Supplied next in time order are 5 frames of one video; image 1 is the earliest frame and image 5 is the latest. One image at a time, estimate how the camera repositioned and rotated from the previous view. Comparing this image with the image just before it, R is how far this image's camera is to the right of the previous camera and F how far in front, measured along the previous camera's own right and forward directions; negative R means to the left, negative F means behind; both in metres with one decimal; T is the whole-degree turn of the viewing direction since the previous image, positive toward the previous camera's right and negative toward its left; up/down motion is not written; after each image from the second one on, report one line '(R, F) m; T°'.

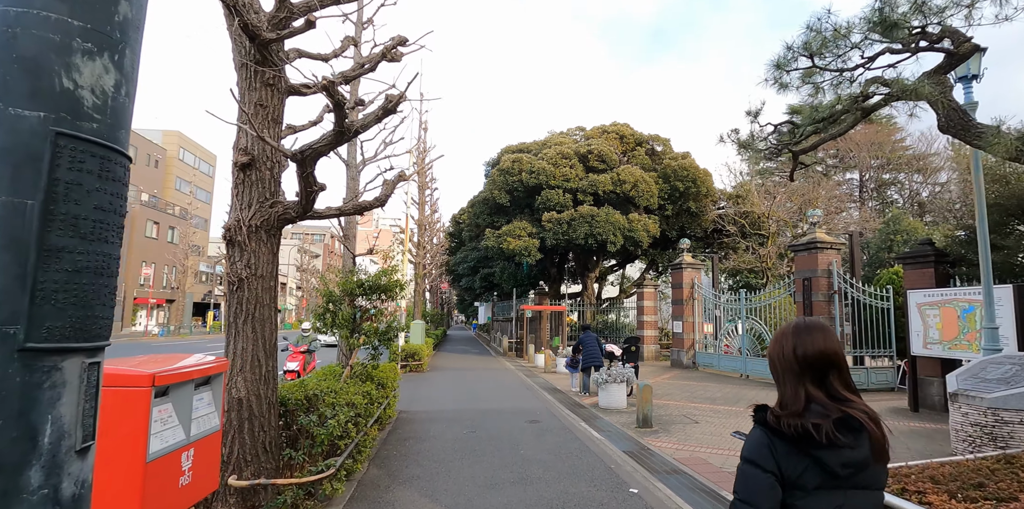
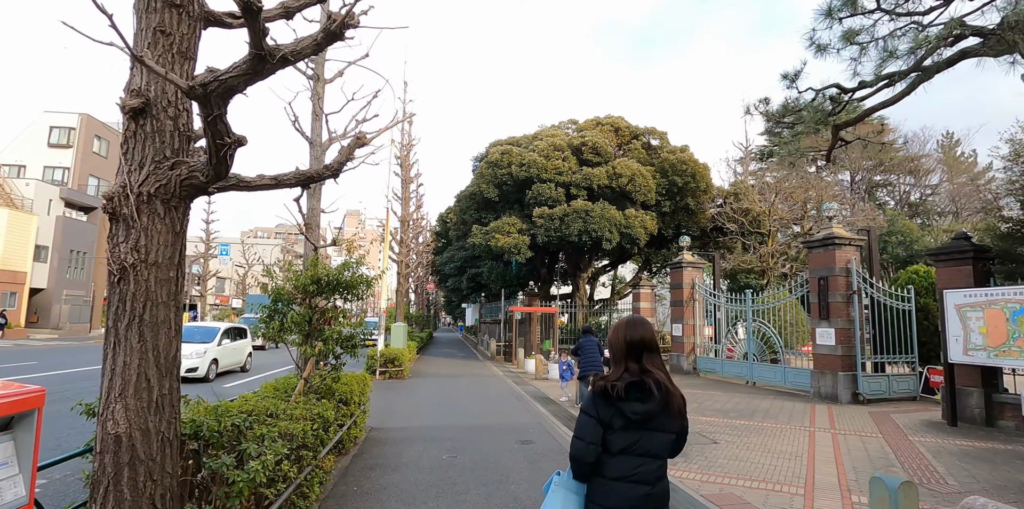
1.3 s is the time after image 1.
(0.0, +1.2) m; +1°
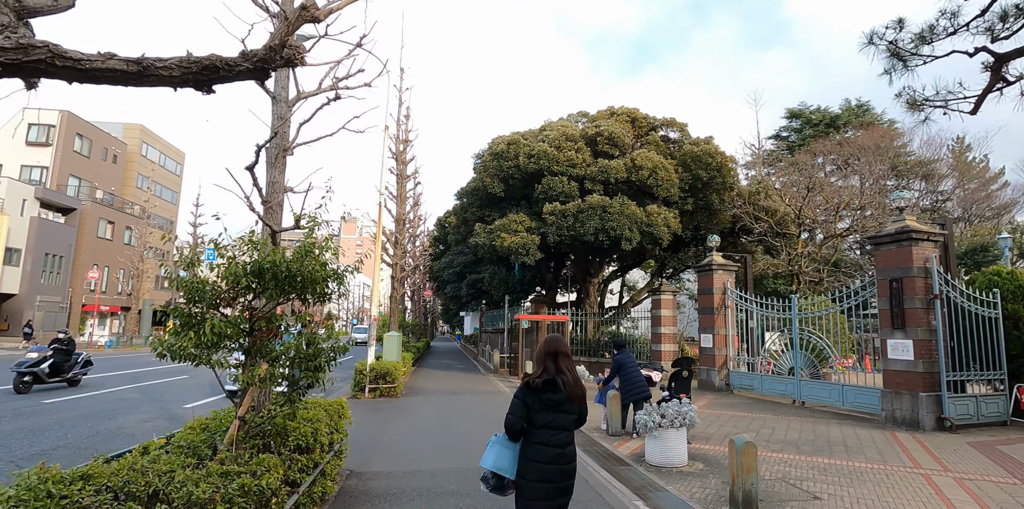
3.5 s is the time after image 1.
(-0.3, +1.9) m; 0°
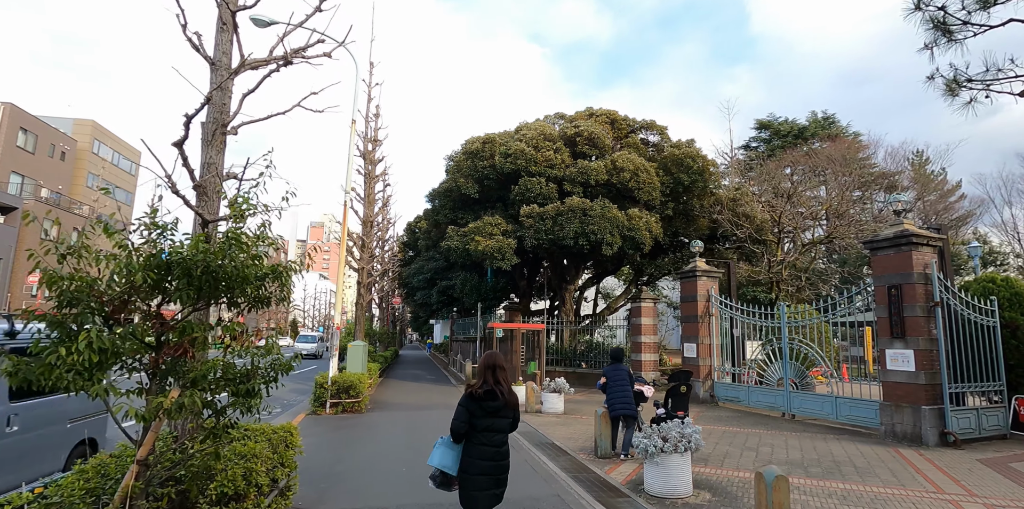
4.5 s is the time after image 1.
(-0.1, +0.9) m; +3°
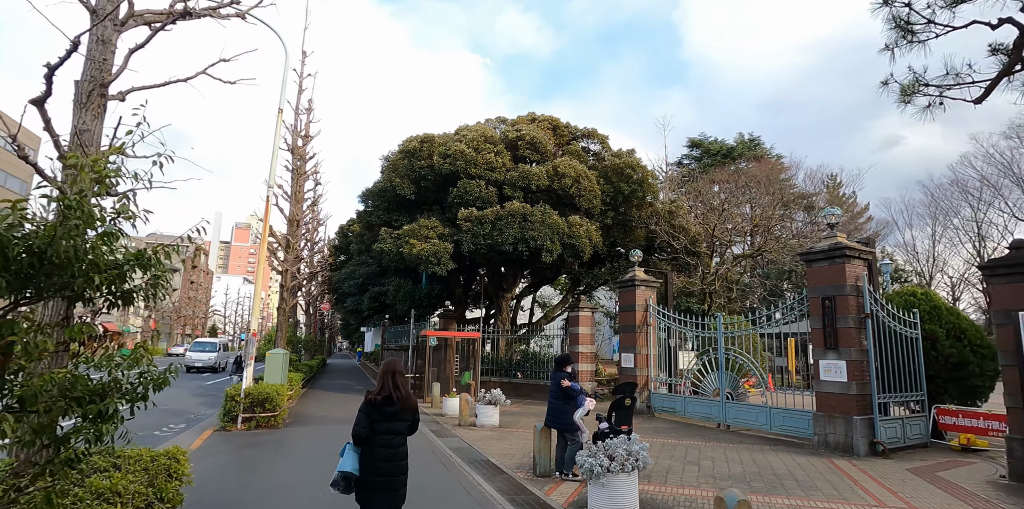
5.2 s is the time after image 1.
(0.0, +0.6) m; +7°
